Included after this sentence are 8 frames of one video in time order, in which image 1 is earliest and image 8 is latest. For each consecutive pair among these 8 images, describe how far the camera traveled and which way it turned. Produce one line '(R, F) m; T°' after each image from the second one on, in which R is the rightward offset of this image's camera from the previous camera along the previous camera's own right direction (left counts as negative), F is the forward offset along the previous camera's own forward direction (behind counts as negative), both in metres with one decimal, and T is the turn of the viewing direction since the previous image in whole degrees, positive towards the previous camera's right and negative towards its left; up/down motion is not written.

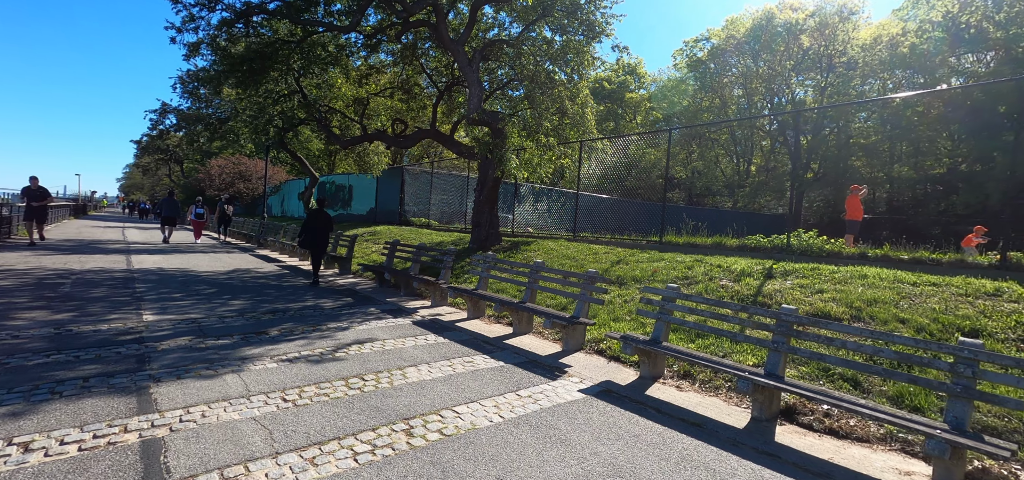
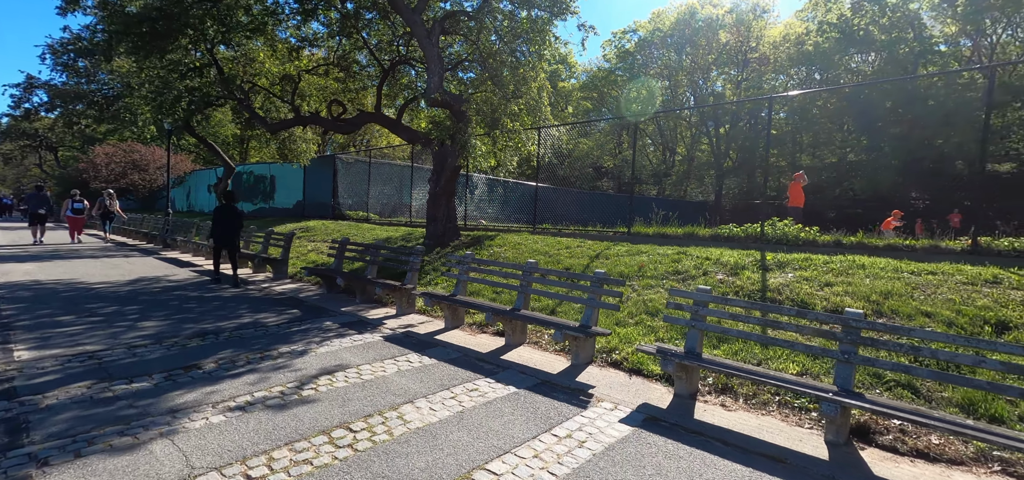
(-0.6, +0.7) m; +9°
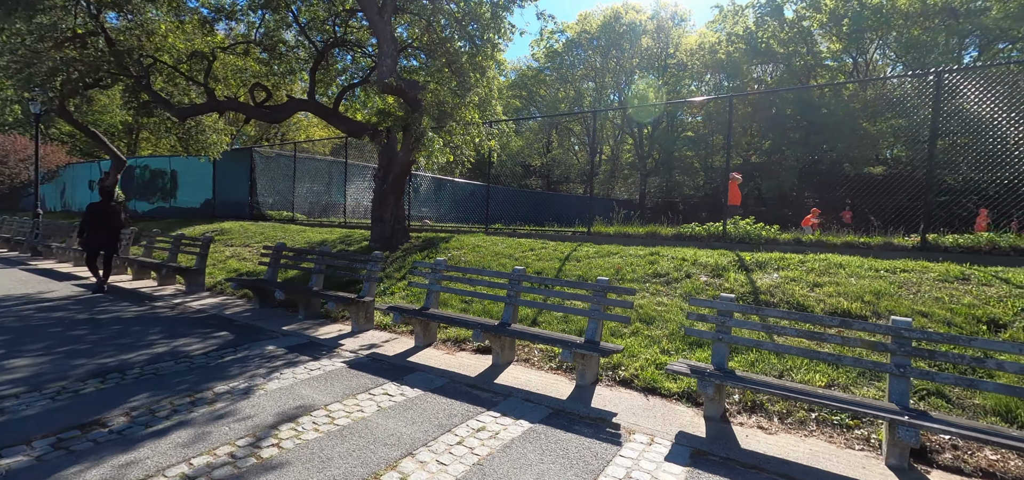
(-0.5, +0.6) m; +9°
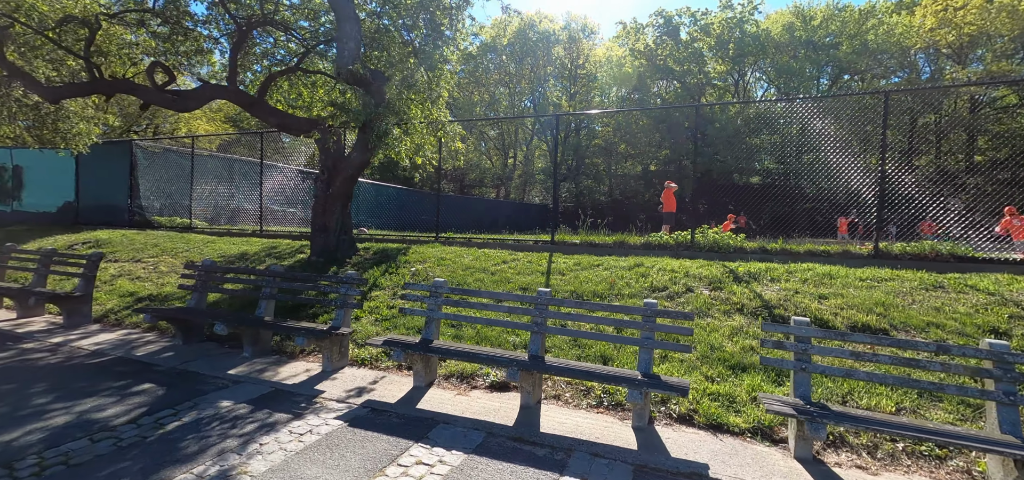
(-0.9, +0.6) m; +12°
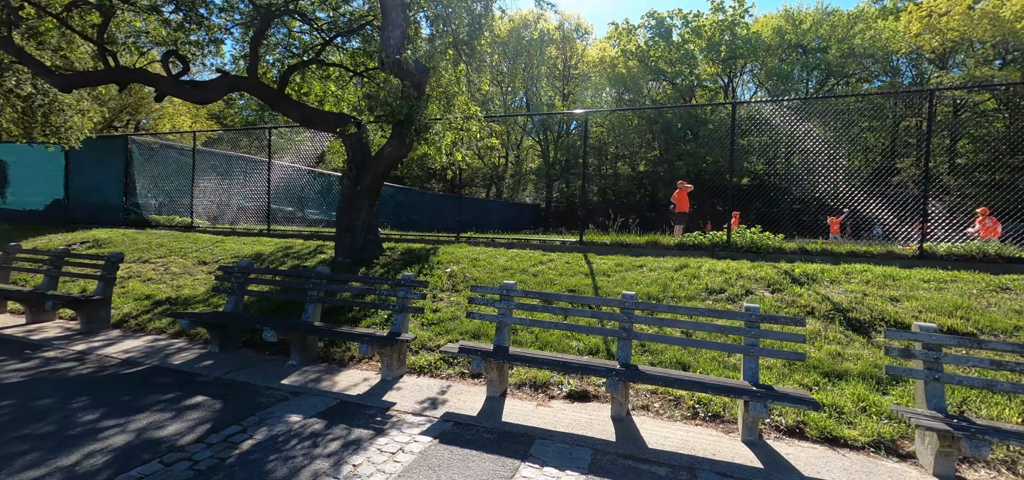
(-0.8, +0.2) m; +2°
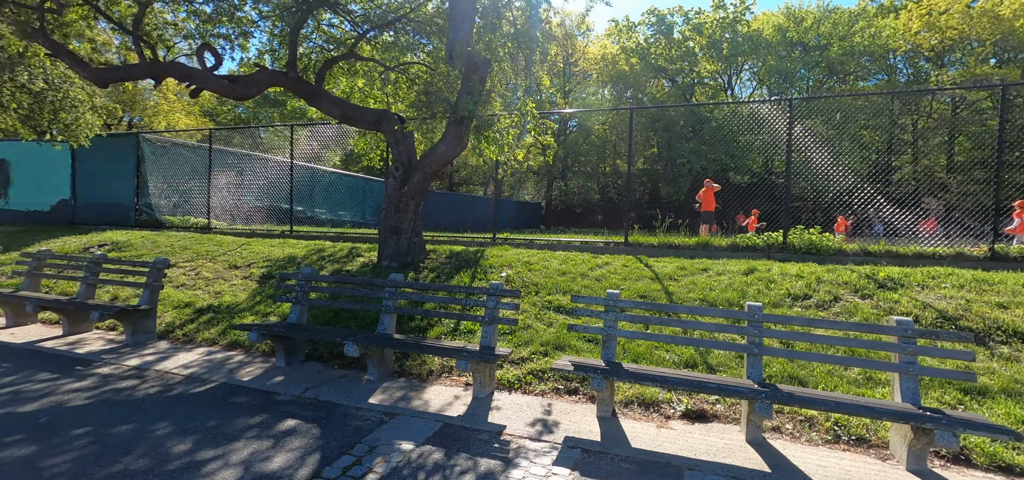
(-0.9, +0.3) m; +1°
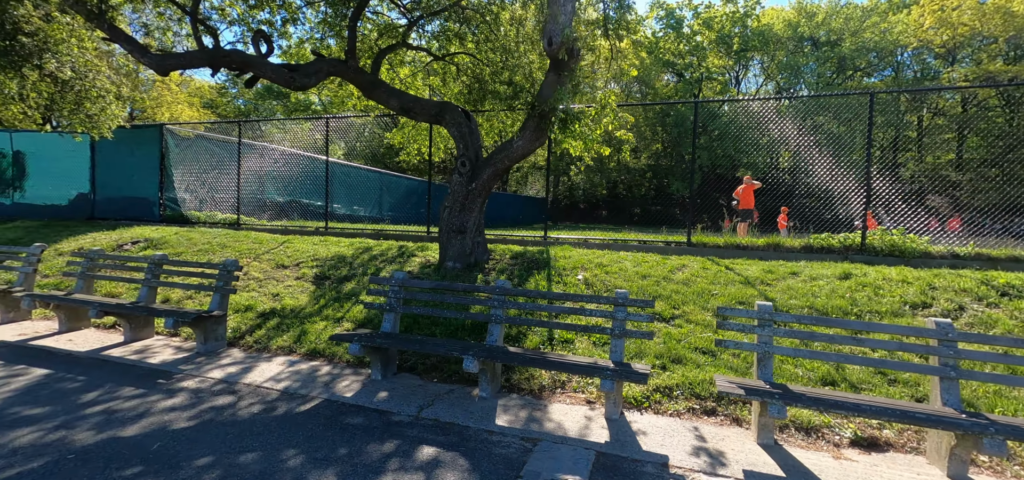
(-1.1, +0.3) m; 0°
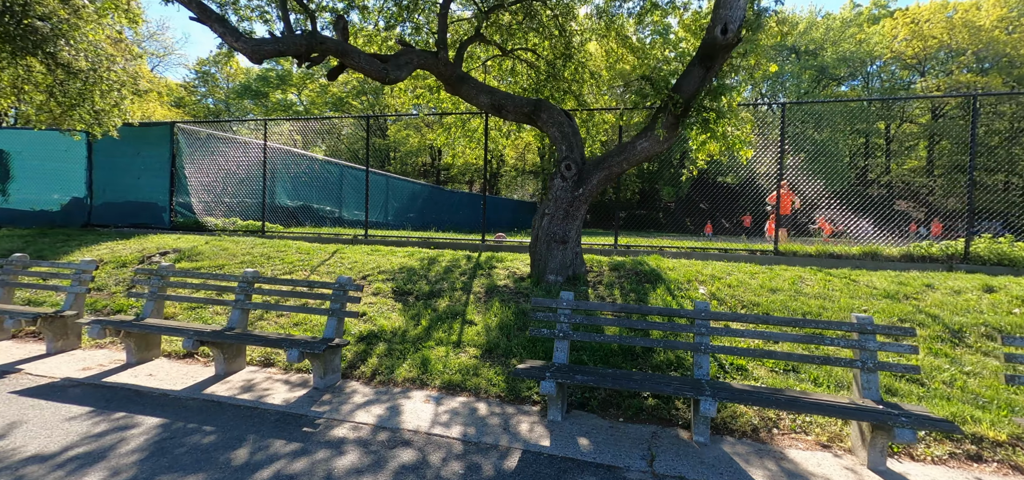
(-1.8, +0.6) m; +3°
